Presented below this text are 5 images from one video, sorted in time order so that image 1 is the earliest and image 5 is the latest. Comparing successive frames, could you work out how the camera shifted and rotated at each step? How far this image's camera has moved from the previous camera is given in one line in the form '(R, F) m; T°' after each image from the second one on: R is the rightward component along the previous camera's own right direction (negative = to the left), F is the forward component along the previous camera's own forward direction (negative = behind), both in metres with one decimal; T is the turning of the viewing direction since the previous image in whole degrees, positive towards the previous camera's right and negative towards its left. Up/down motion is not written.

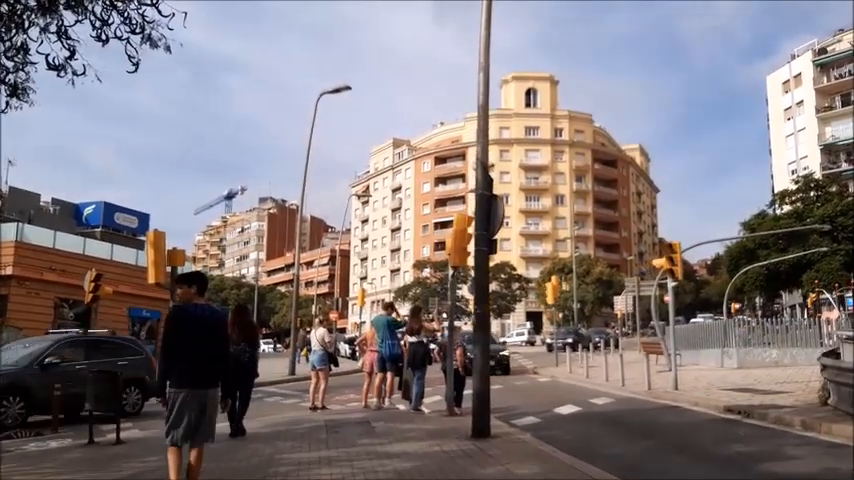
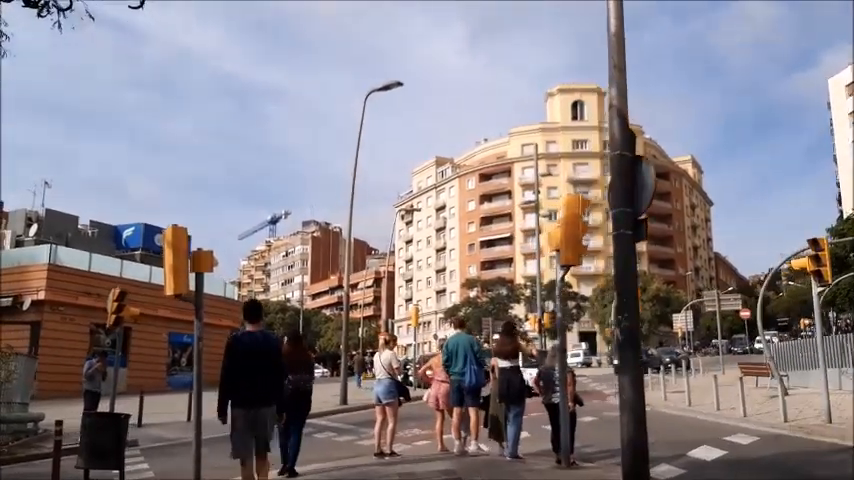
(-0.6, +2.7) m; -3°
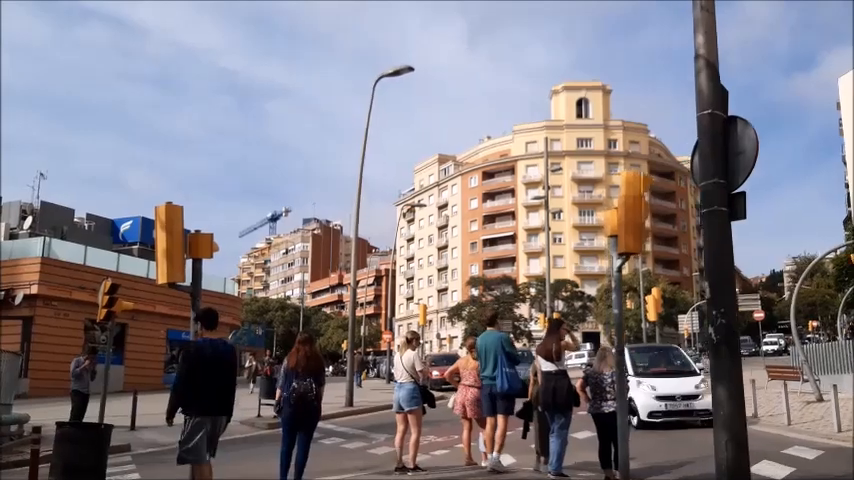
(-0.3, +1.2) m; 0°
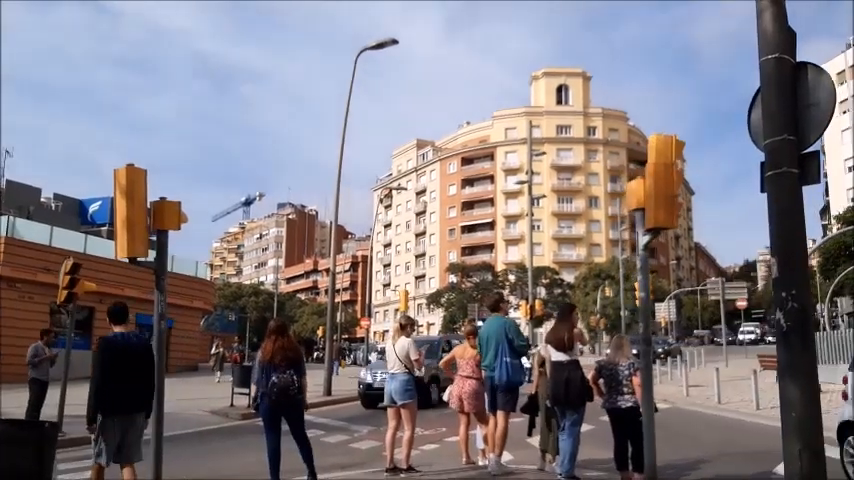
(-0.2, +0.9) m; +2°
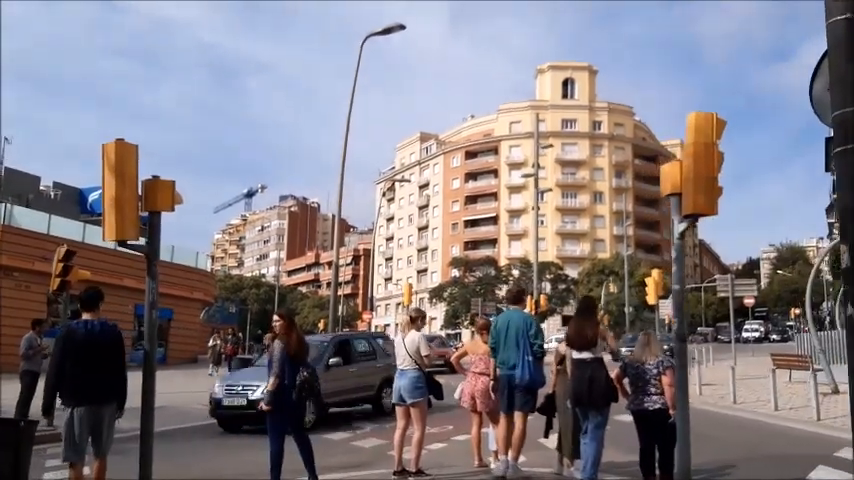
(-0.1, +0.5) m; 0°
